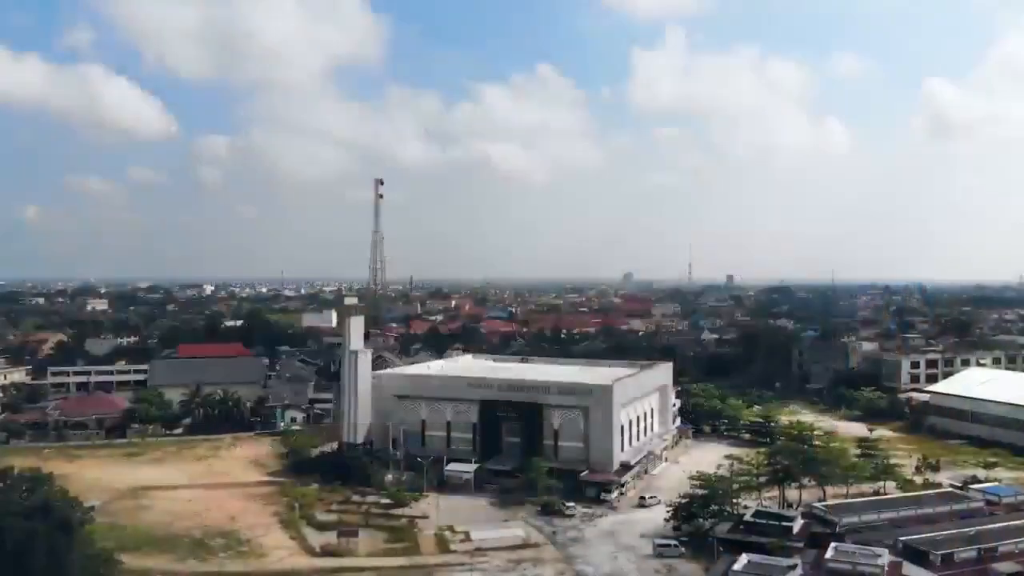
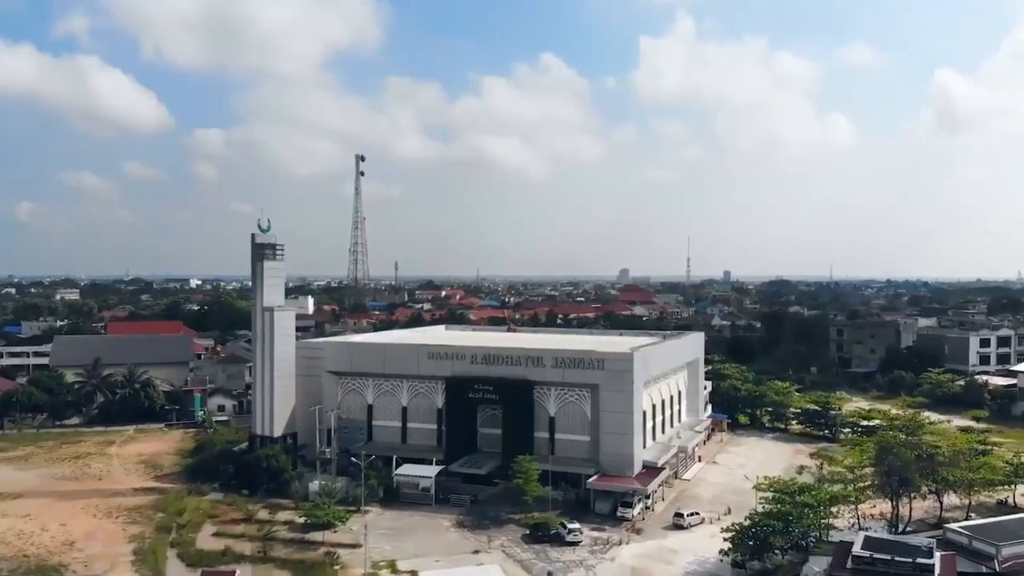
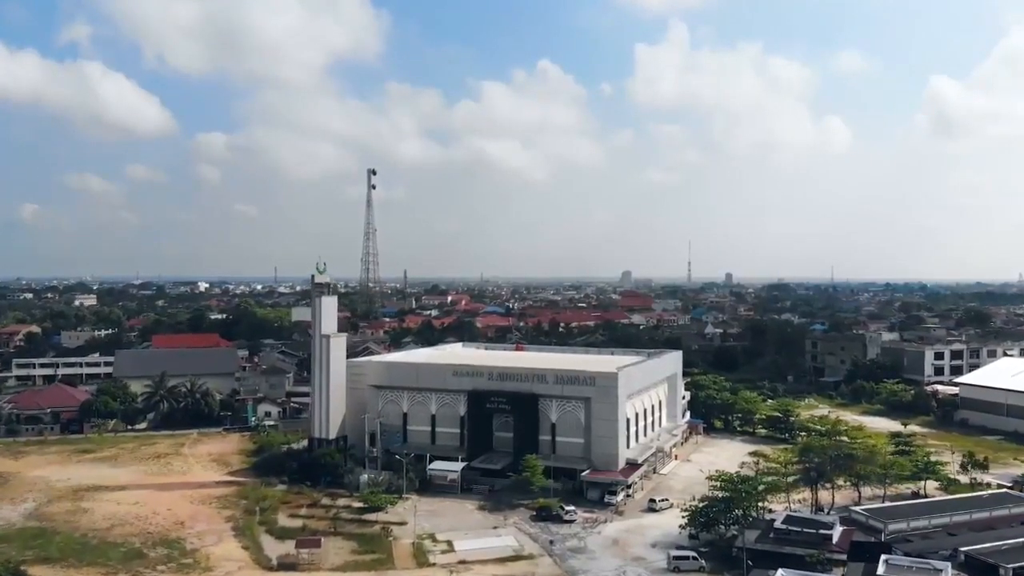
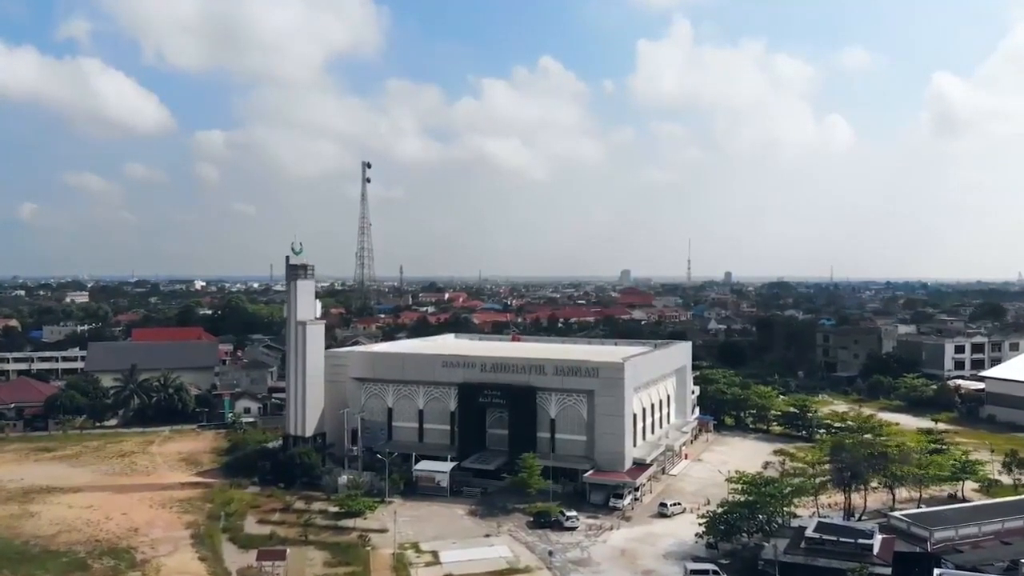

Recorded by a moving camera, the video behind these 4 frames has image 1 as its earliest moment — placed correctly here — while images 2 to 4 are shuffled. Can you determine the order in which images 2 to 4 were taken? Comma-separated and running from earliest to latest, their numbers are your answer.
3, 4, 2
